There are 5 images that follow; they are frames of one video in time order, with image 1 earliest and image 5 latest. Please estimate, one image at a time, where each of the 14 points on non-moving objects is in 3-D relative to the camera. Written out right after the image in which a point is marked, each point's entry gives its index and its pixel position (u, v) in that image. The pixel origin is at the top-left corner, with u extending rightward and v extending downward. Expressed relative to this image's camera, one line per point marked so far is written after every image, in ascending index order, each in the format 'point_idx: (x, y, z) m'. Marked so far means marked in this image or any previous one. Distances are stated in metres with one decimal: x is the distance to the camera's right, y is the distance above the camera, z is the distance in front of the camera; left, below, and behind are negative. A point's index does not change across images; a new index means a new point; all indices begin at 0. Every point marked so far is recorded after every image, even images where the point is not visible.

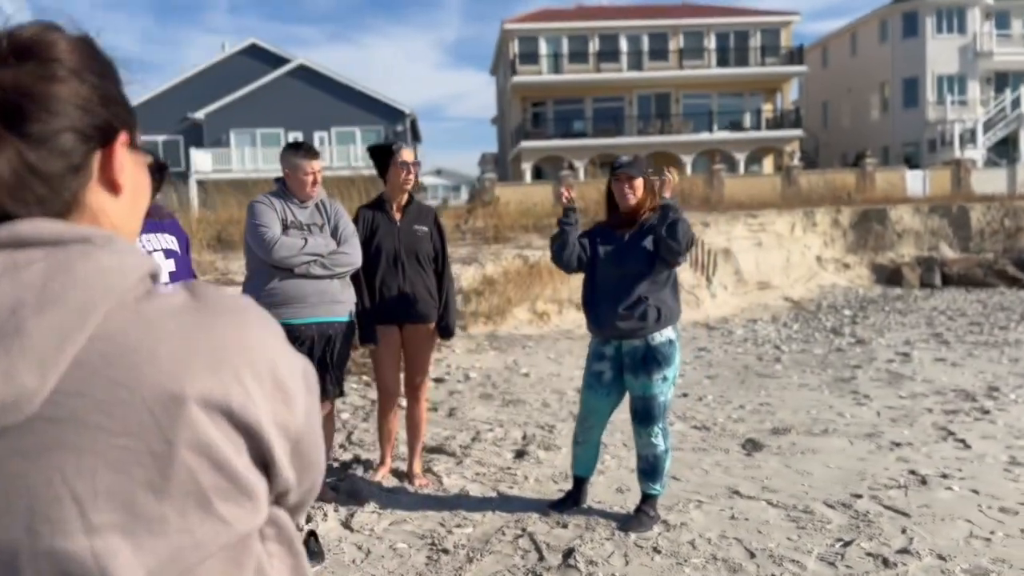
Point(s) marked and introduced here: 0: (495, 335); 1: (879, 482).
0: (-0.2, -0.5, +9.4) m
1: (+2.1, -1.1, +5.0) m
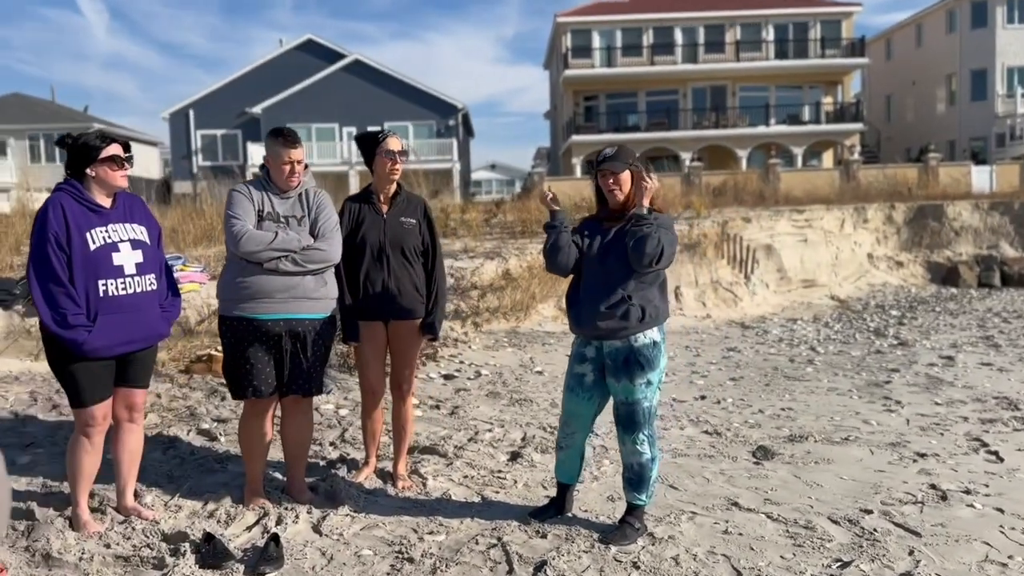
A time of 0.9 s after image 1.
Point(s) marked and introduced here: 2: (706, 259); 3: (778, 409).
0: (0.0, -0.5, +9.2) m
1: (+2.0, -1.1, +4.7) m
2: (+2.8, +0.4, +12.4) m
3: (+2.0, -0.9, +6.7) m
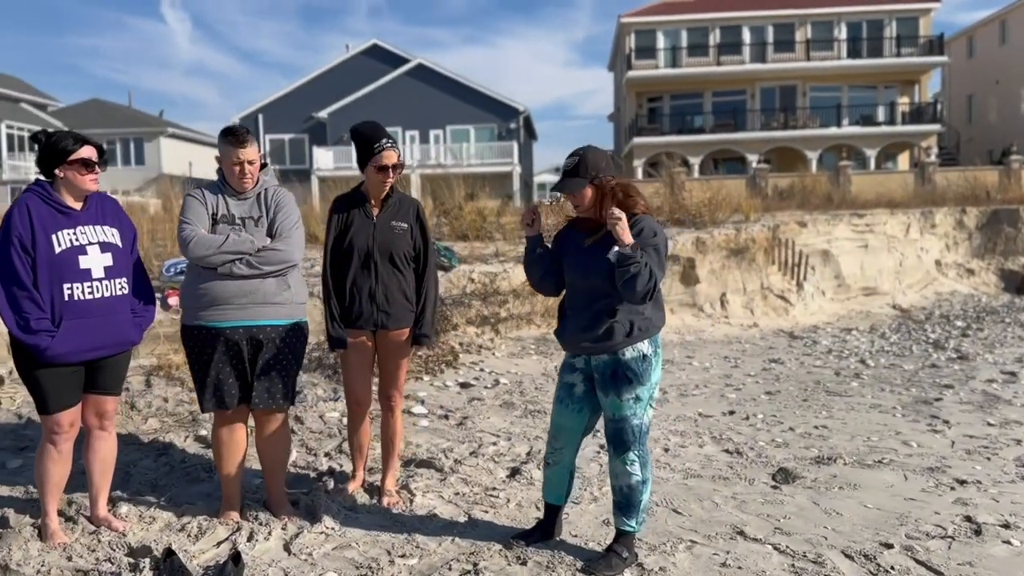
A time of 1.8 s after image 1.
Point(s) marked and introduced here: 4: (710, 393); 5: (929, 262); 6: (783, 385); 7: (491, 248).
0: (+0.3, -0.5, +8.9) m
1: (+2.0, -1.2, +4.3) m
2: (+3.3, +0.3, +11.9) m
3: (+2.2, -1.0, +6.3) m
4: (+1.7, -0.9, +7.4) m
5: (+7.4, +0.5, +15.5) m
6: (+2.4, -0.9, +7.8) m
7: (-0.2, +0.5, +10.2) m
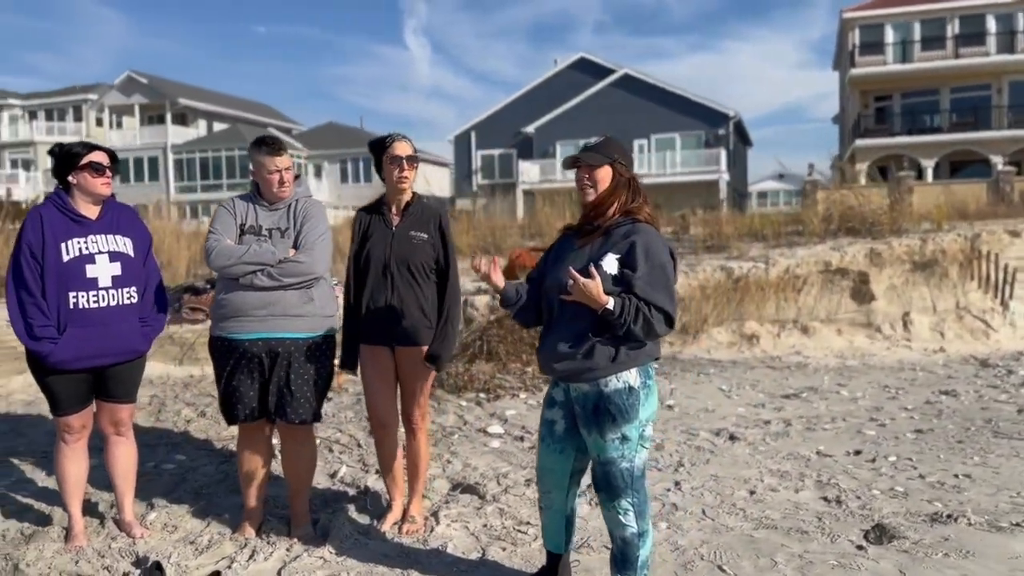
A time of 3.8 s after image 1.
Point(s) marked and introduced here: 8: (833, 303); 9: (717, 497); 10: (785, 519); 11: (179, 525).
0: (+1.5, -0.7, +8.3) m
1: (+2.0, -1.3, +3.4) m
2: (+5.2, +0.1, +10.4) m
3: (+2.7, -1.1, +5.3) m
4: (+2.5, -1.0, +6.4) m
5: (+10.1, +0.1, +12.9) m
6: (+3.3, -1.0, +6.7) m
7: (+1.3, +0.3, +9.7) m
8: (+3.7, -0.2, +10.0) m
9: (+1.1, -1.1, +4.8) m
10: (+1.4, -1.2, +4.5) m
11: (-1.6, -1.1, +4.2) m
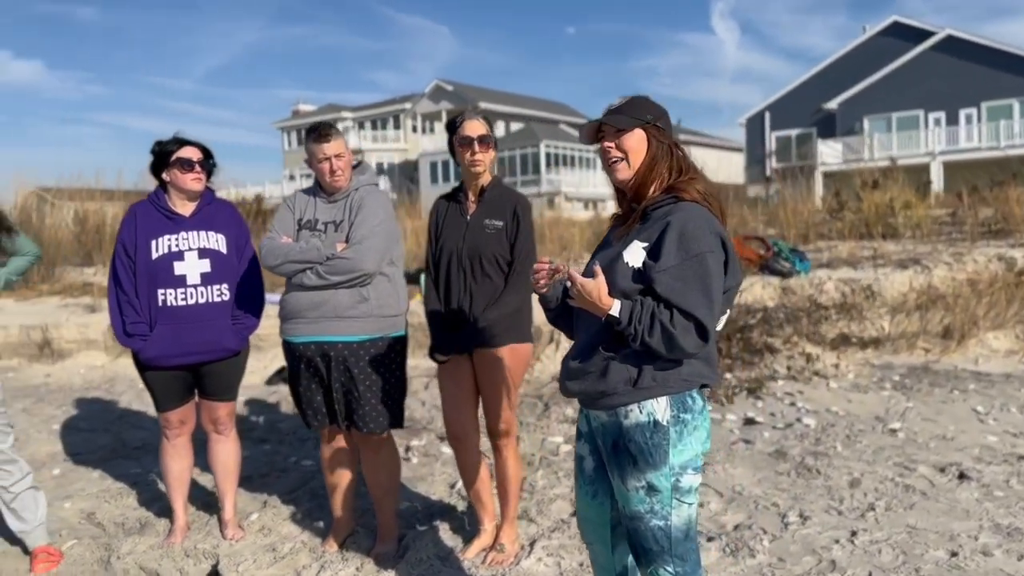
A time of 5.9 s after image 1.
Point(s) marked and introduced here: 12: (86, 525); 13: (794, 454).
0: (+3.2, -0.6, +6.9) m
1: (+2.0, -1.3, +2.1) m
2: (+7.4, +0.1, +7.6) m
3: (+3.2, -1.1, +3.6) m
4: (+3.5, -1.0, +4.8) m
5: (+12.9, +0.2, +8.3) m
6: (+4.4, -1.0, +4.8) m
7: (+3.5, +0.4, +8.2) m
8: (+5.8, -0.1, +7.7) m
9: (+1.6, -1.1, +3.7) m
10: (+1.8, -1.2, +3.3) m
11: (-1.1, -1.1, +4.1) m
12: (-2.1, -1.1, +4.2) m
13: (+1.7, -0.9, +5.2) m
